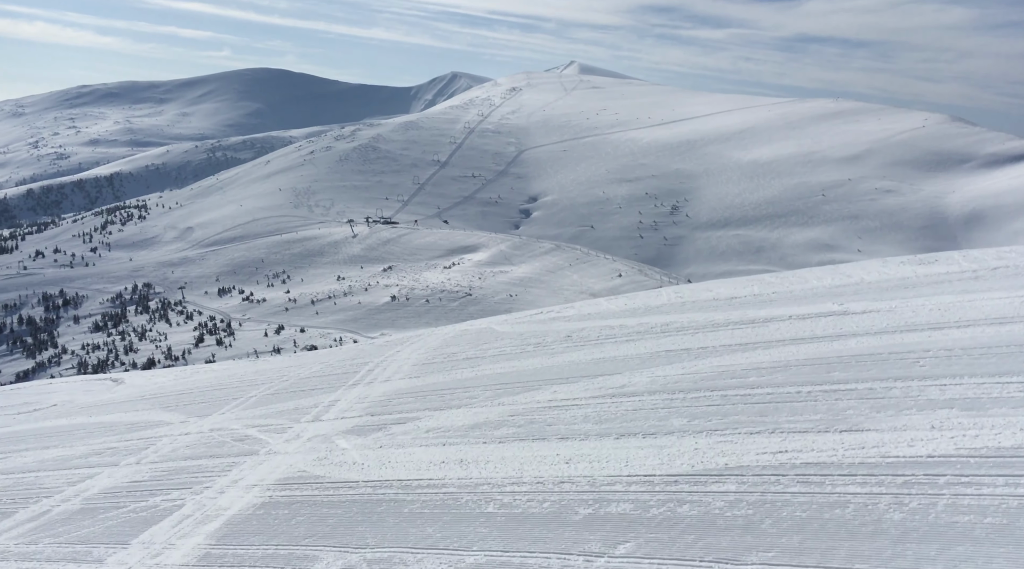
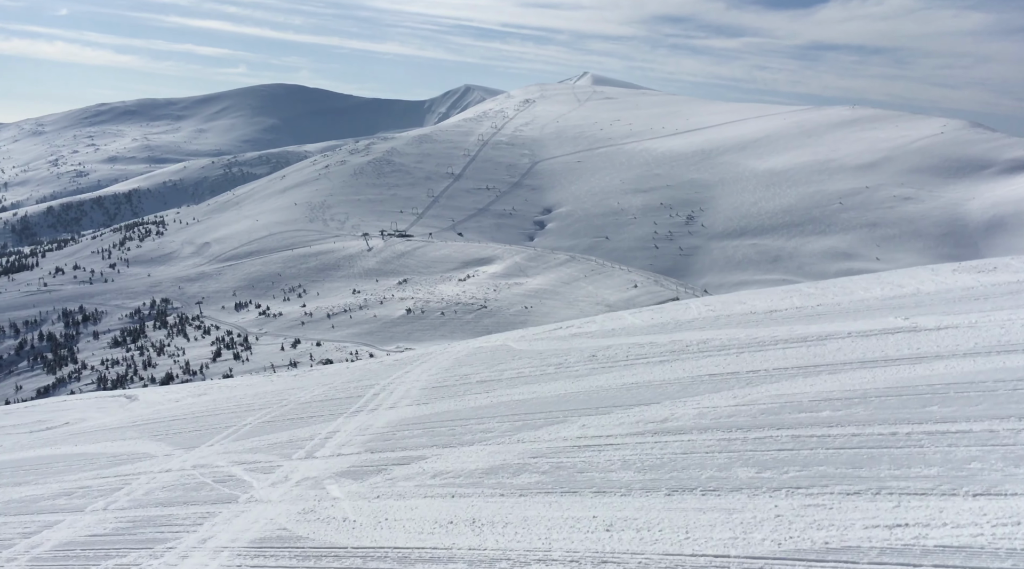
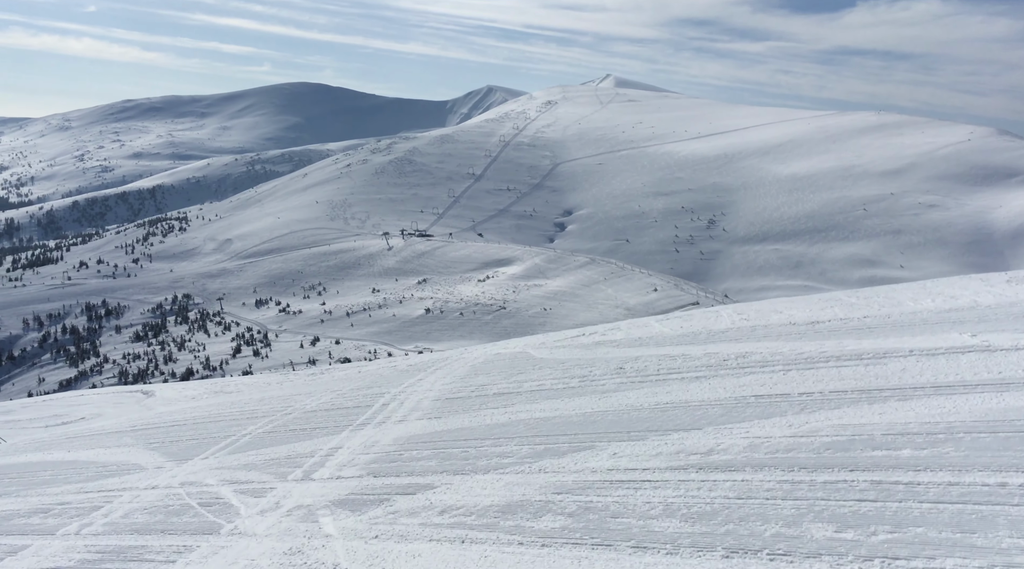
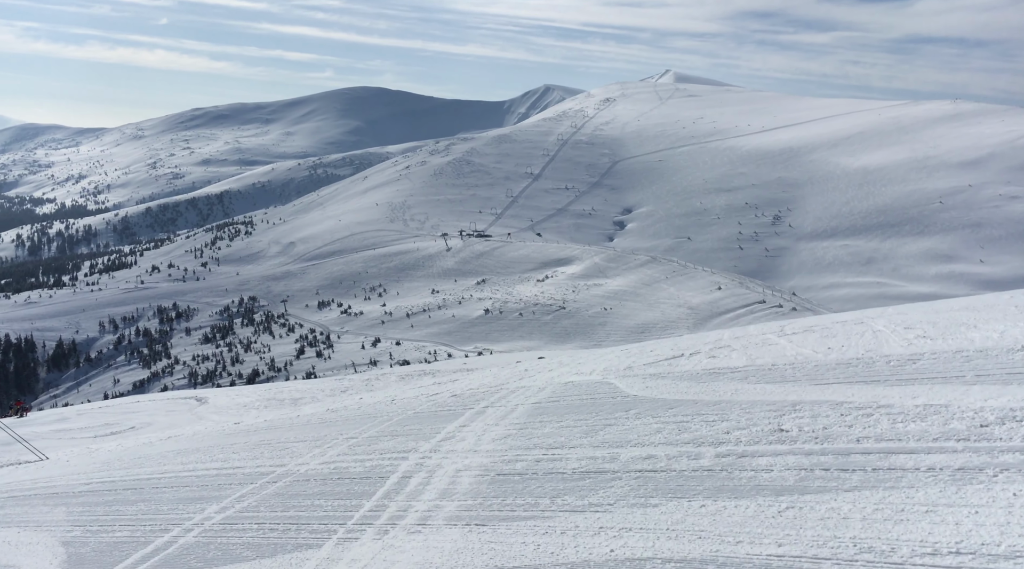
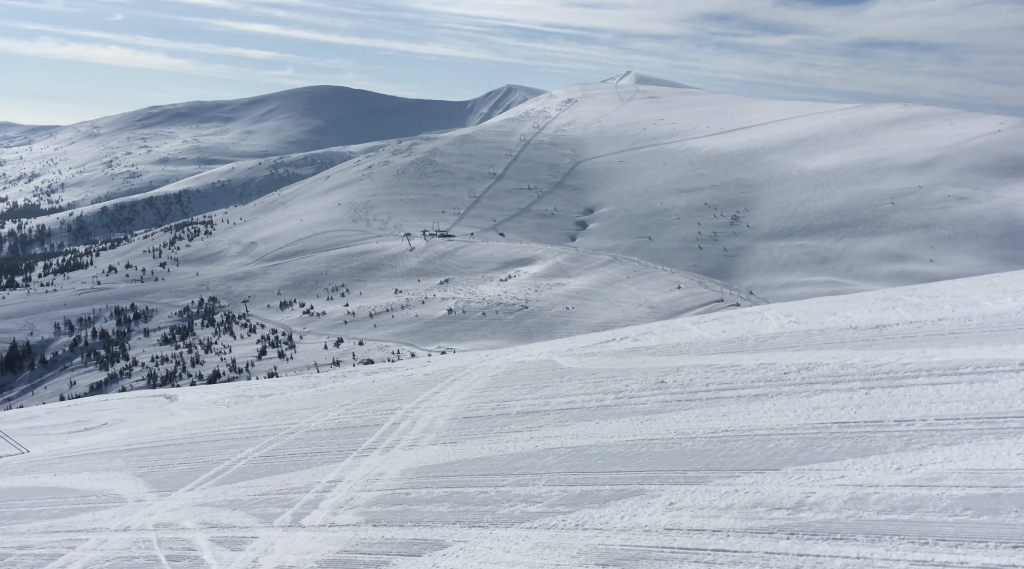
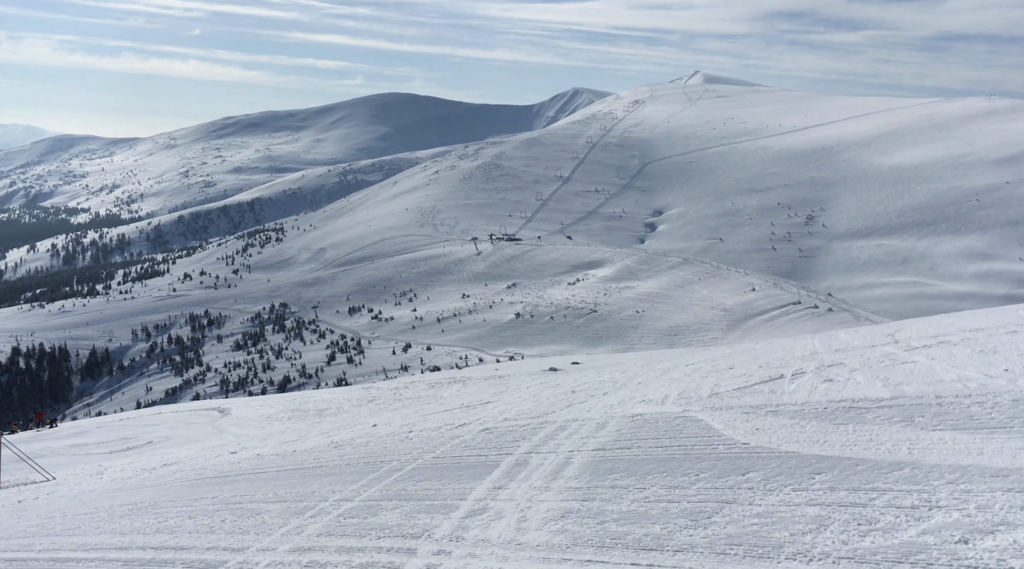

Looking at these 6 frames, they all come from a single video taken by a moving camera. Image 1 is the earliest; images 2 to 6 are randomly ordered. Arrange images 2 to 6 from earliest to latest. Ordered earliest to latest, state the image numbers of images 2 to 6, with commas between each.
2, 3, 5, 4, 6
